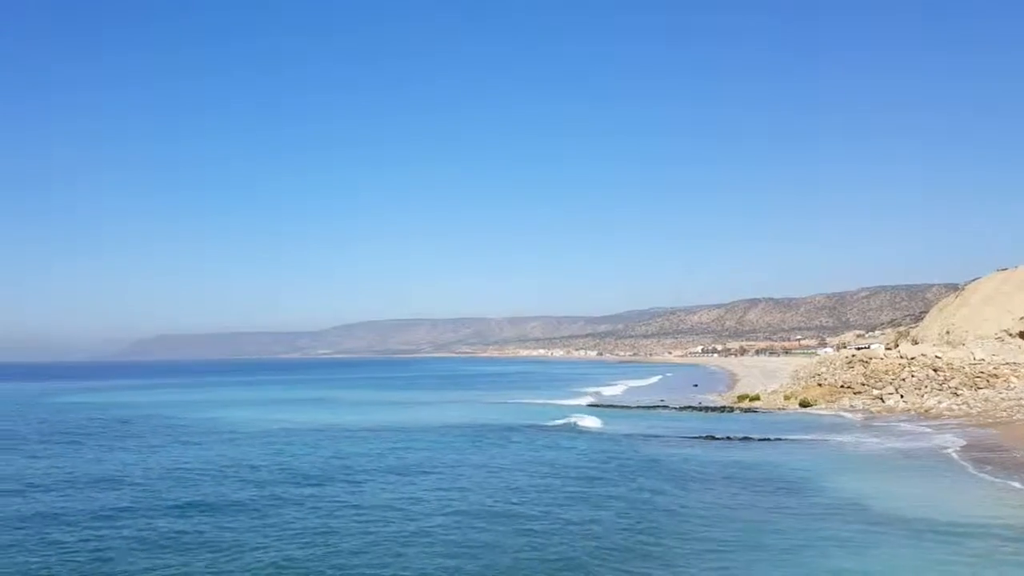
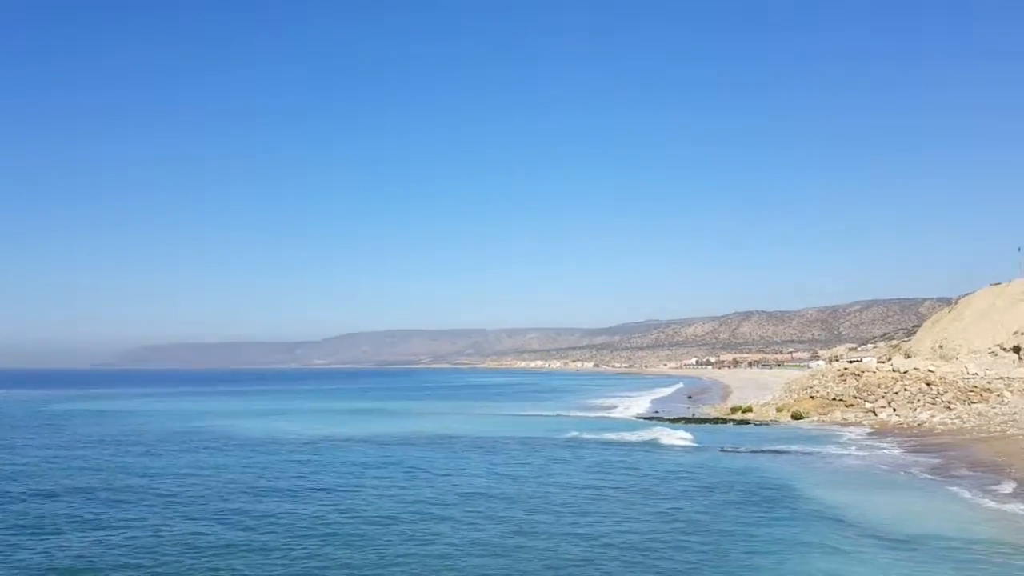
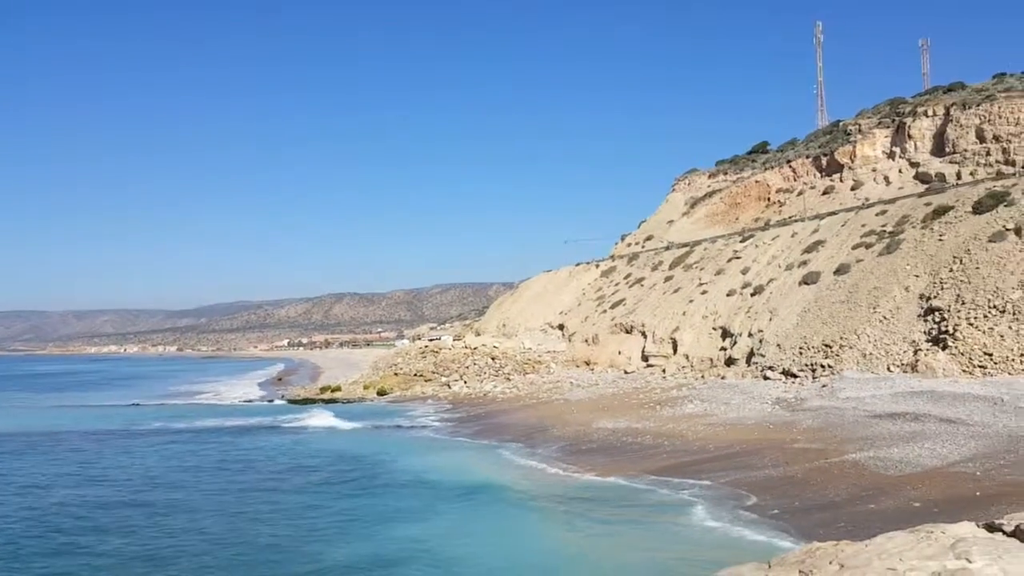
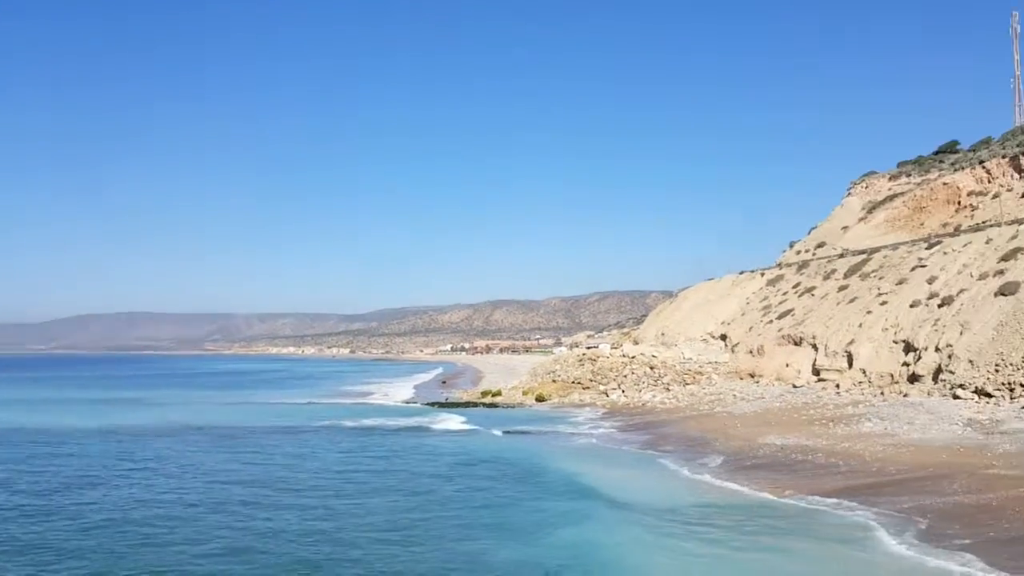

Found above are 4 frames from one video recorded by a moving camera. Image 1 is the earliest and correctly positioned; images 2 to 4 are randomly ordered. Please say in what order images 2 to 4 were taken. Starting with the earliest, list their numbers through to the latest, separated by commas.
2, 4, 3
